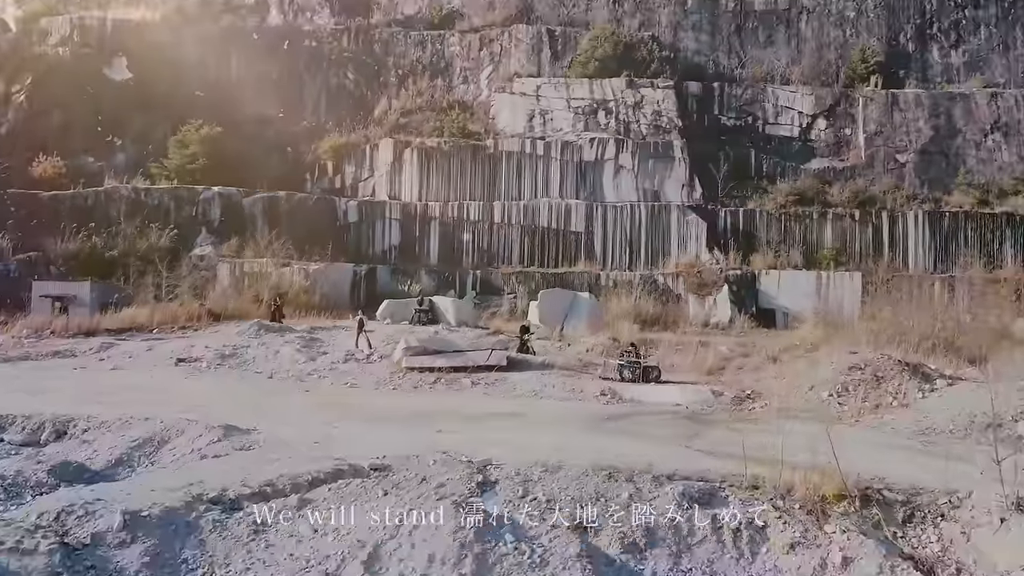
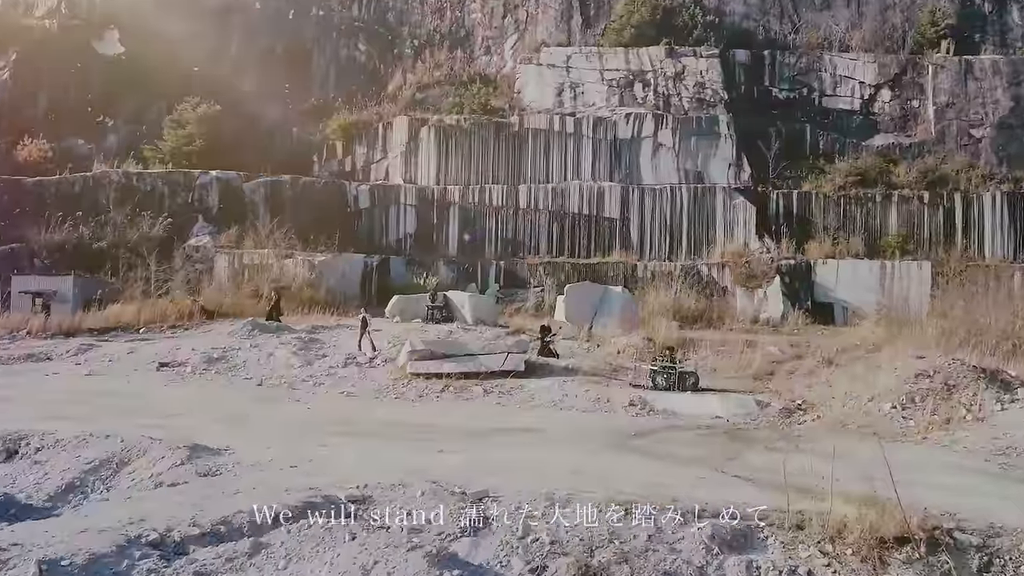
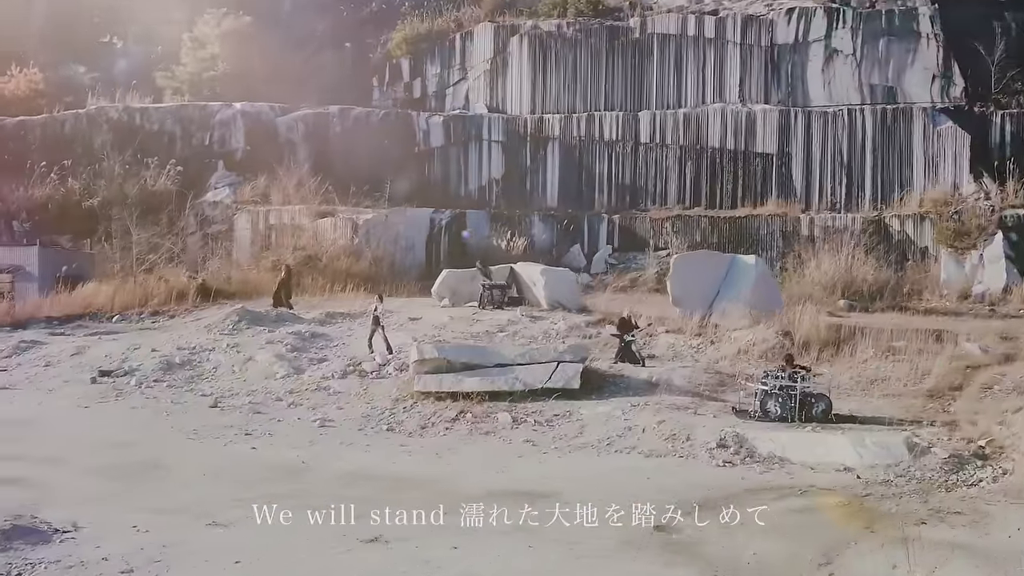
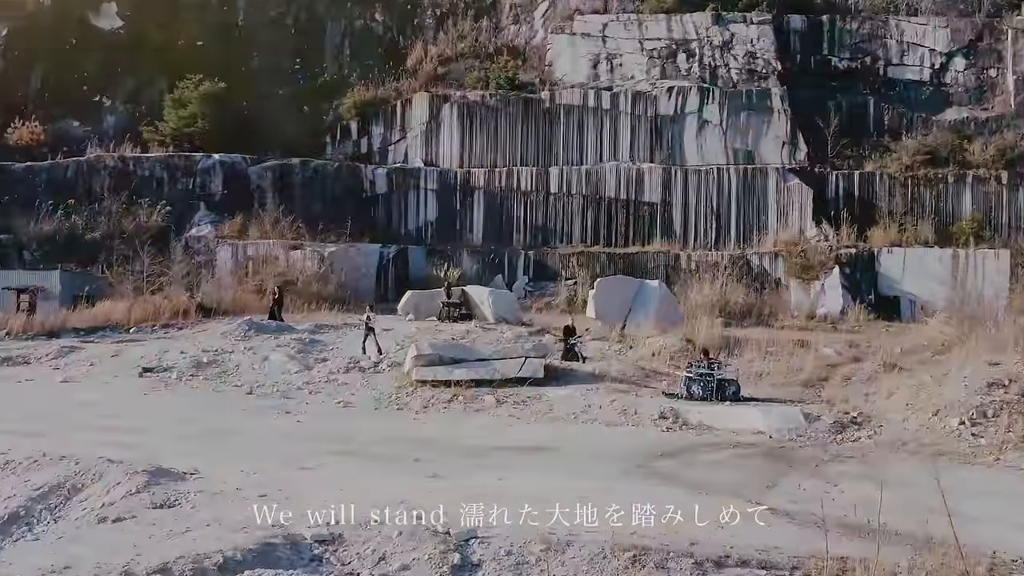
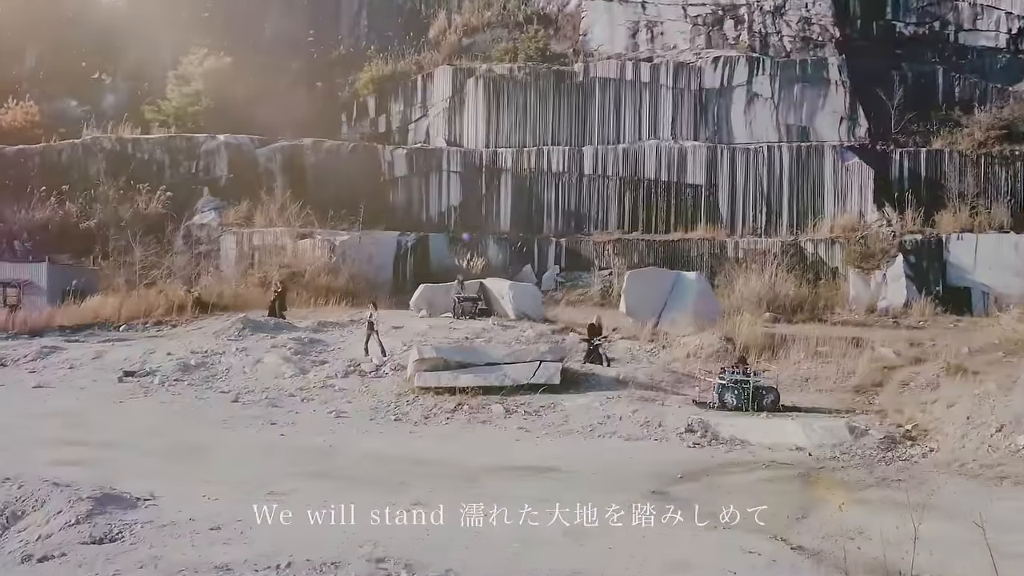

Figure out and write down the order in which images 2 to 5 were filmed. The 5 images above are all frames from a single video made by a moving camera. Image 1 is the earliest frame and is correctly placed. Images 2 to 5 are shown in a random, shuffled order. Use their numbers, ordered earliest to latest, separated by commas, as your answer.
2, 4, 5, 3
